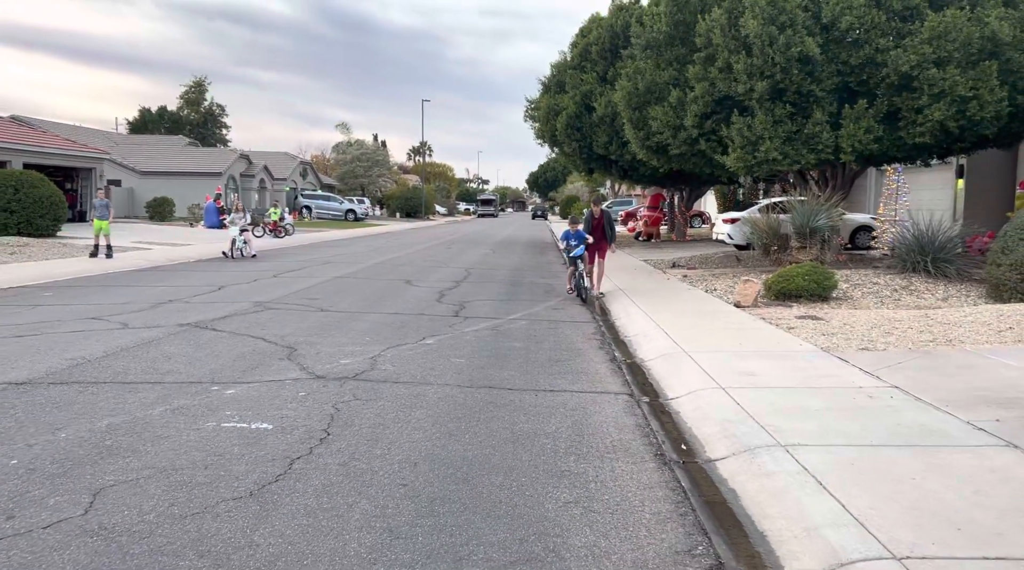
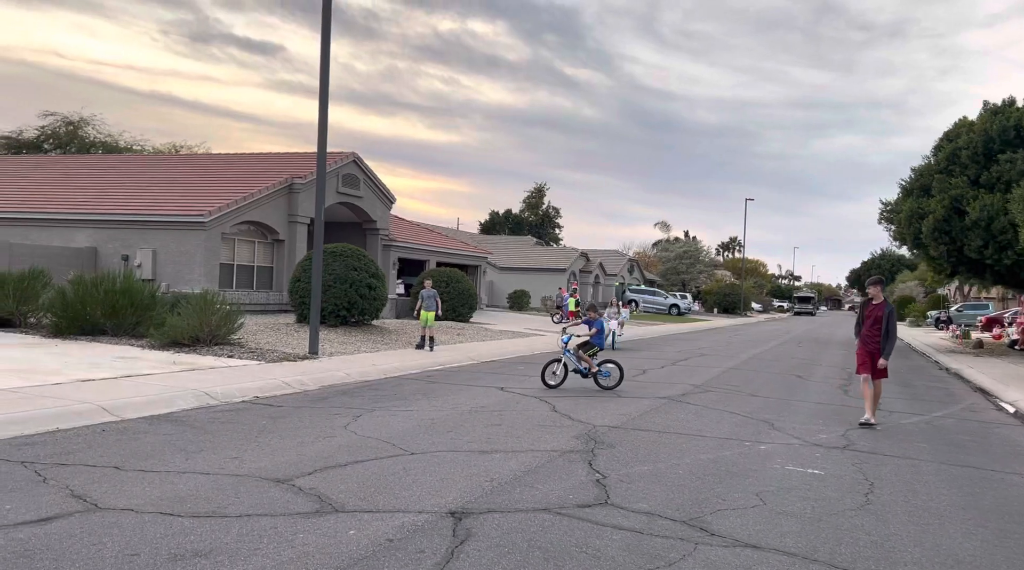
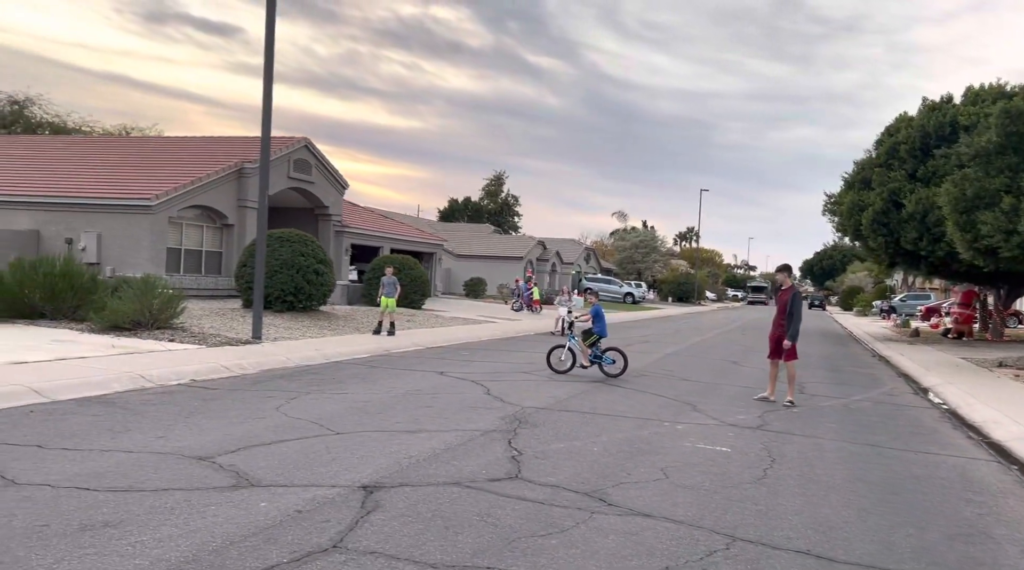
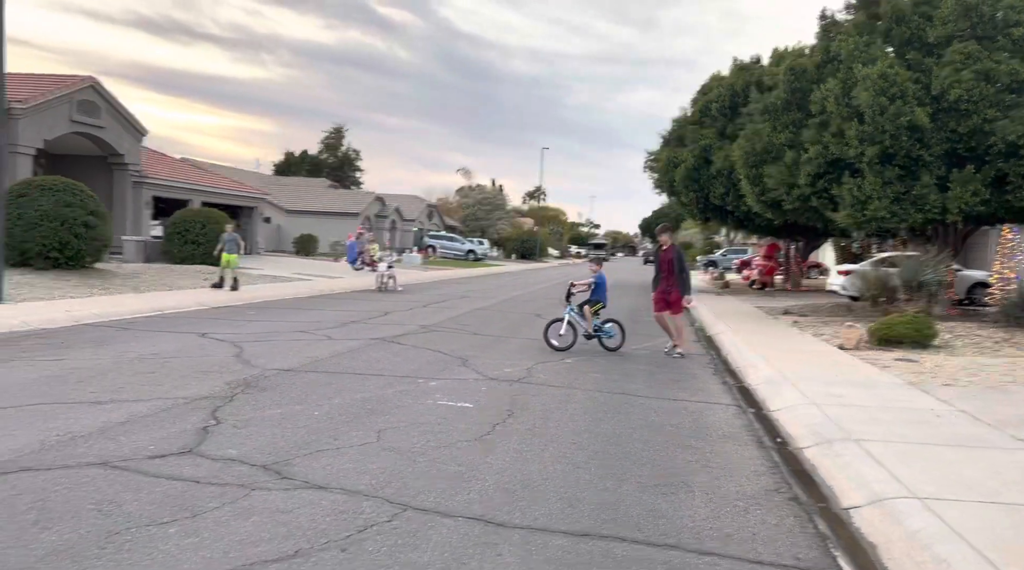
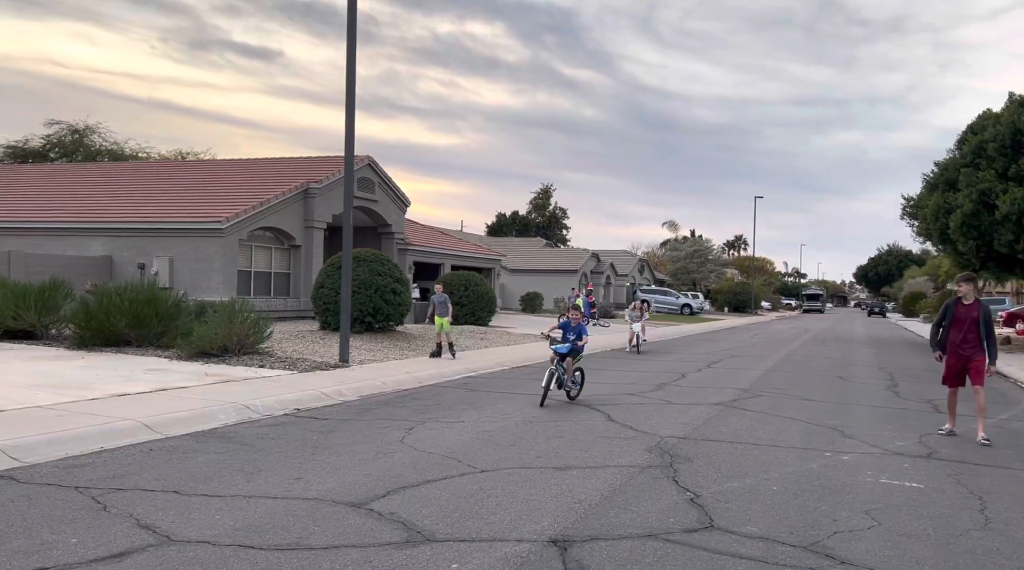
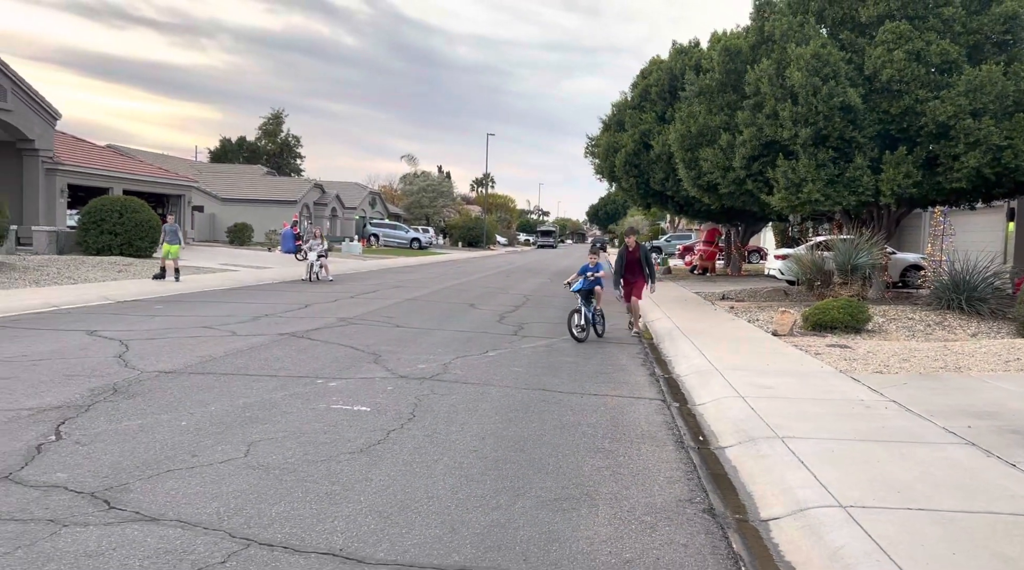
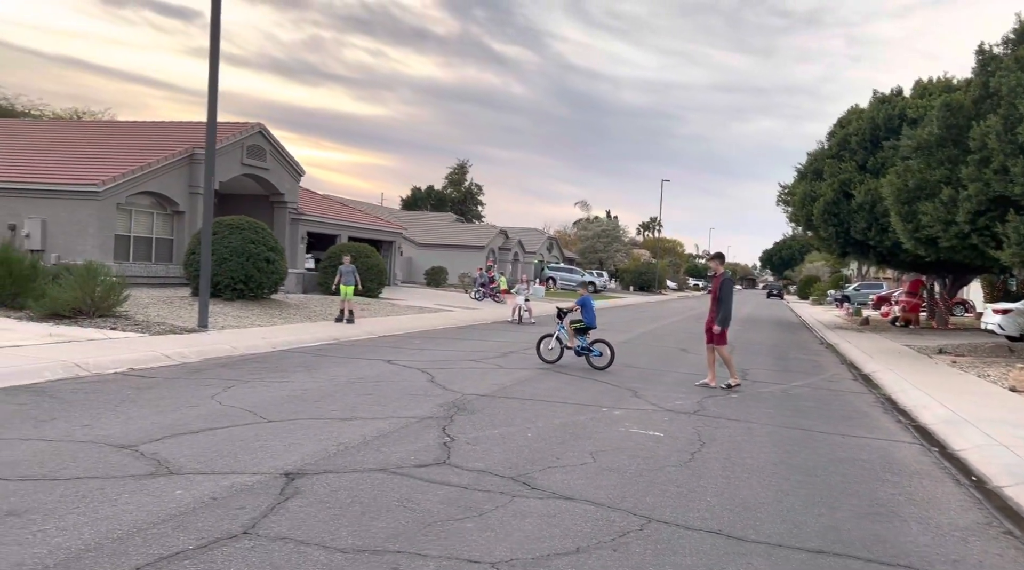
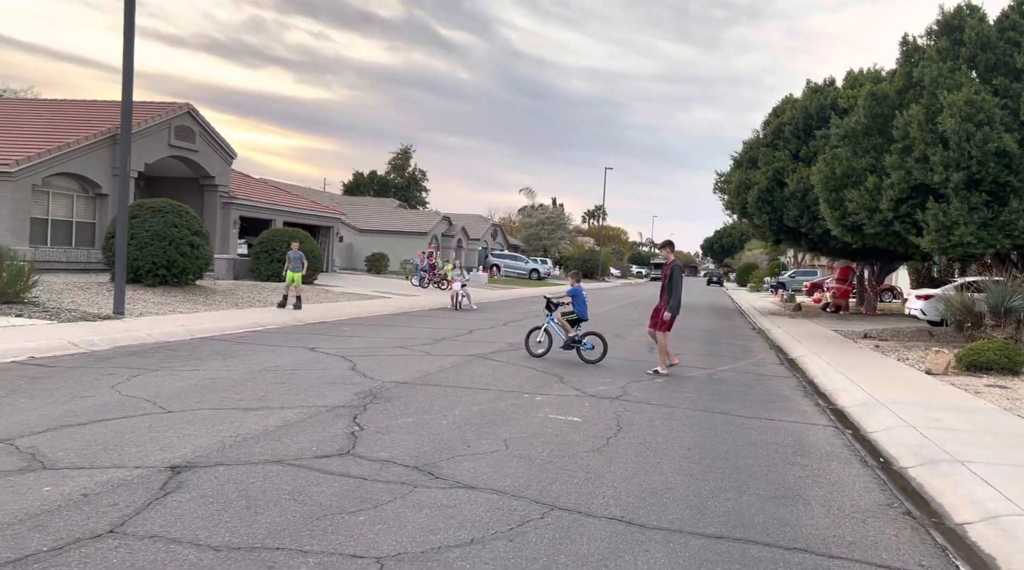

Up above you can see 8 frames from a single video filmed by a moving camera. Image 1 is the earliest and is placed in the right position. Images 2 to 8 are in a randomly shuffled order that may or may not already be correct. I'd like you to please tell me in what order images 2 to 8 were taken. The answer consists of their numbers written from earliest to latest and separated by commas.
6, 4, 8, 7, 3, 2, 5
